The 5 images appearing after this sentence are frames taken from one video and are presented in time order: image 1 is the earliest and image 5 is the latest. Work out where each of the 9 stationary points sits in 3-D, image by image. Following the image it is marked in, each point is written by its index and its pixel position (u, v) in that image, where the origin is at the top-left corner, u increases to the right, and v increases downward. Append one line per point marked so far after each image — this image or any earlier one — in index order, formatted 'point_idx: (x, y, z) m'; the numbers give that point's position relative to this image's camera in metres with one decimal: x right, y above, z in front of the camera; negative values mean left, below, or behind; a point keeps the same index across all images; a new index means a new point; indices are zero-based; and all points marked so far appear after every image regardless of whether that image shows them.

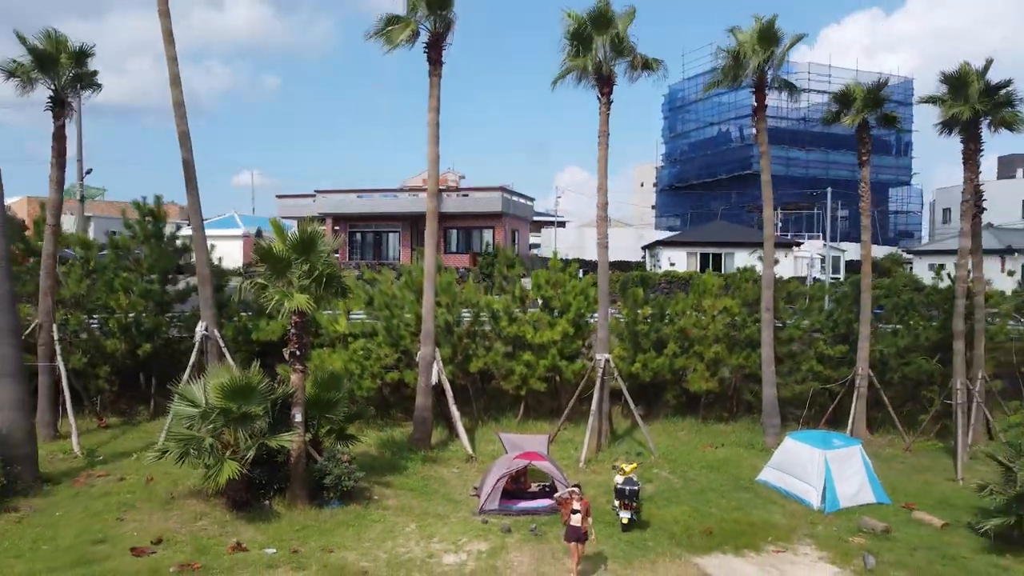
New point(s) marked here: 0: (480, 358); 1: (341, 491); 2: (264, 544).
0: (-0.5, -1.0, +11.4) m
1: (-1.8, -2.1, +8.1) m
2: (-2.3, -2.3, +7.1) m
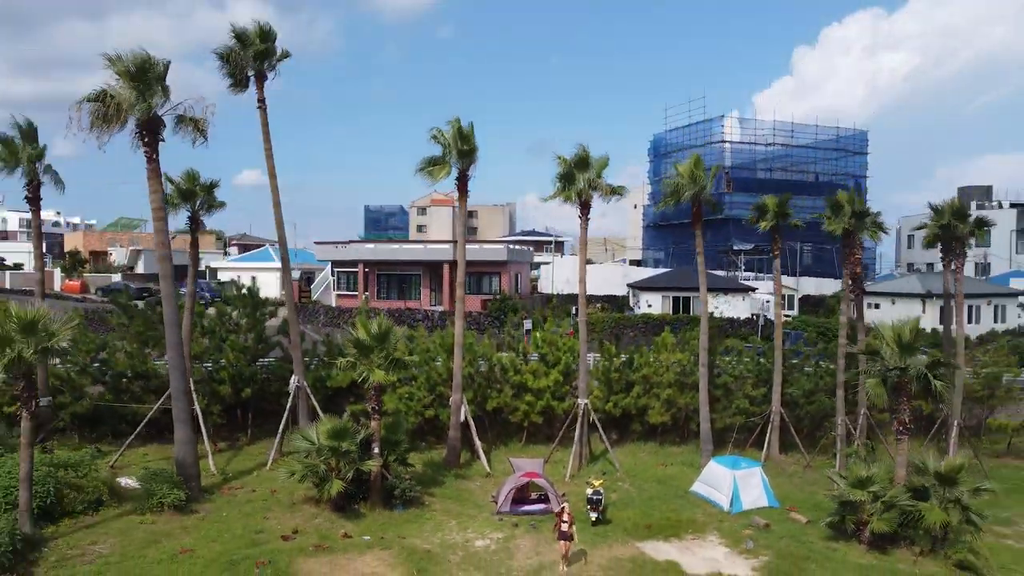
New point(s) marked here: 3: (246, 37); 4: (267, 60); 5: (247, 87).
0: (-0.4, -2.2, +15.3) m
1: (-1.7, -3.3, +12.1) m
2: (-2.2, -3.5, +11.0) m
3: (-4.7, +4.4, +13.6) m
4: (-4.4, +4.1, +13.8) m
5: (-4.8, +3.6, +13.9) m
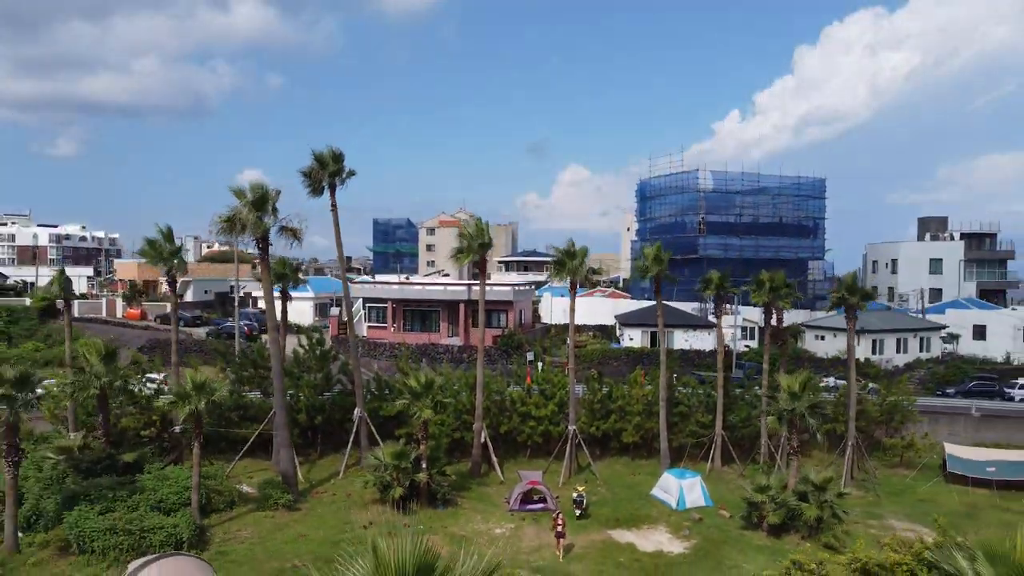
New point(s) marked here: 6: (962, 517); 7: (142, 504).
0: (-0.2, -3.5, +20.1) m
1: (-1.5, -4.6, +16.9) m
2: (-2.0, -4.8, +15.9) m
3: (-4.5, +3.1, +18.4) m
4: (-4.2, +2.7, +18.7) m
5: (-4.6, +2.3, +18.8) m
6: (+10.3, -5.2, +17.6) m
7: (-6.9, -4.1, +14.6) m
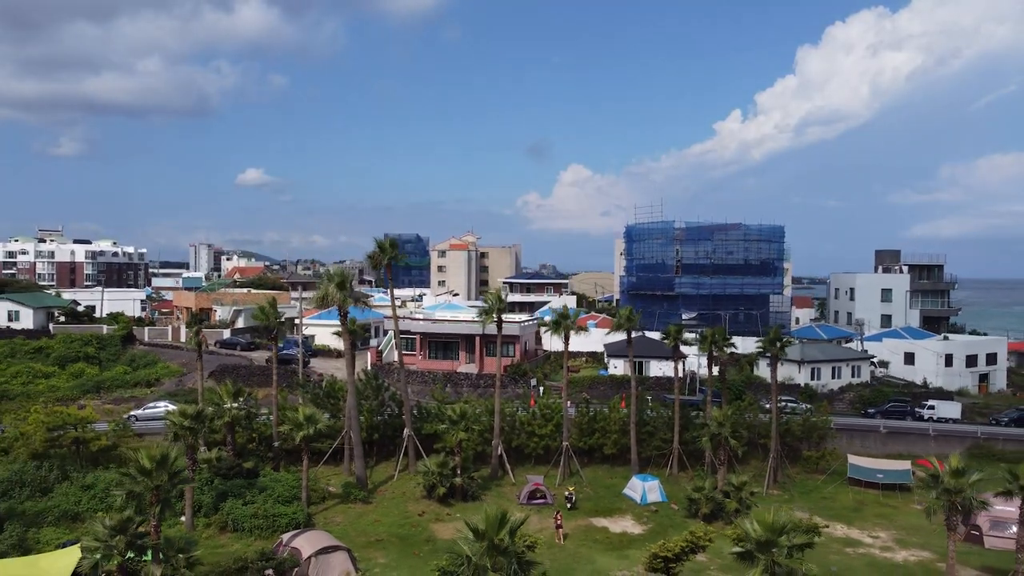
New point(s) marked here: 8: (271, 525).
0: (+0.1, -5.2, +26.7) m
1: (-1.2, -6.3, +23.5) m
2: (-1.7, -6.5, +22.5) m
3: (-4.2, +1.4, +25.0) m
4: (-3.9, +1.0, +25.3) m
5: (-4.3, +0.6, +25.4) m
6: (+10.6, -6.9, +24.1) m
7: (-6.7, -5.8, +21.2) m
8: (-6.2, -6.1, +19.9) m
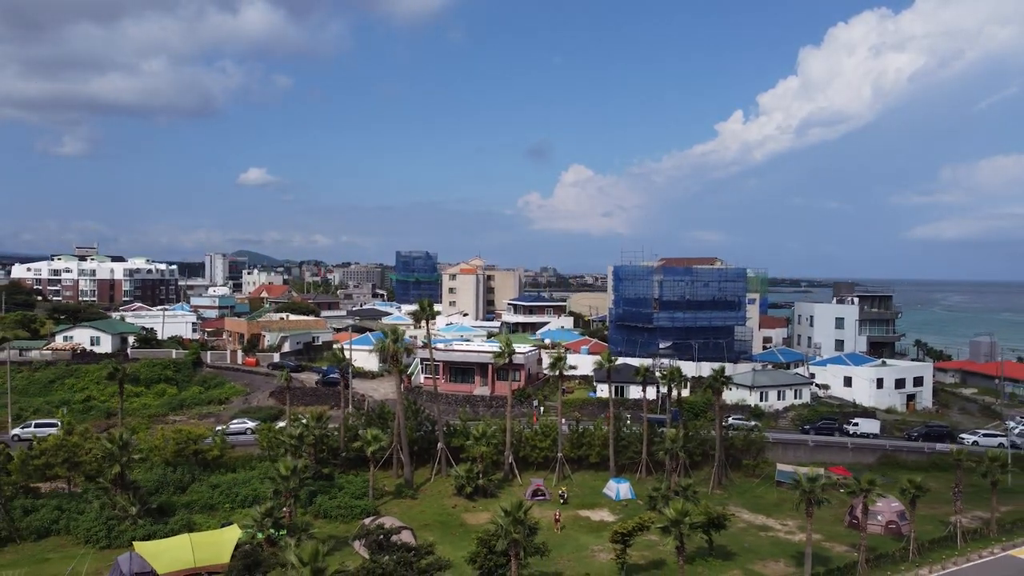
0: (+0.4, -7.4, +35.0) m
1: (-0.9, -8.5, +31.8) m
2: (-1.4, -8.7, +30.7) m
3: (-3.8, -0.8, +33.3) m
4: (-3.5, -1.1, +33.5) m
5: (-3.9, -1.5, +33.6) m
6: (+10.9, -9.1, +32.4) m
7: (-6.3, -7.9, +29.5) m
8: (-5.9, -8.2, +28.2) m
